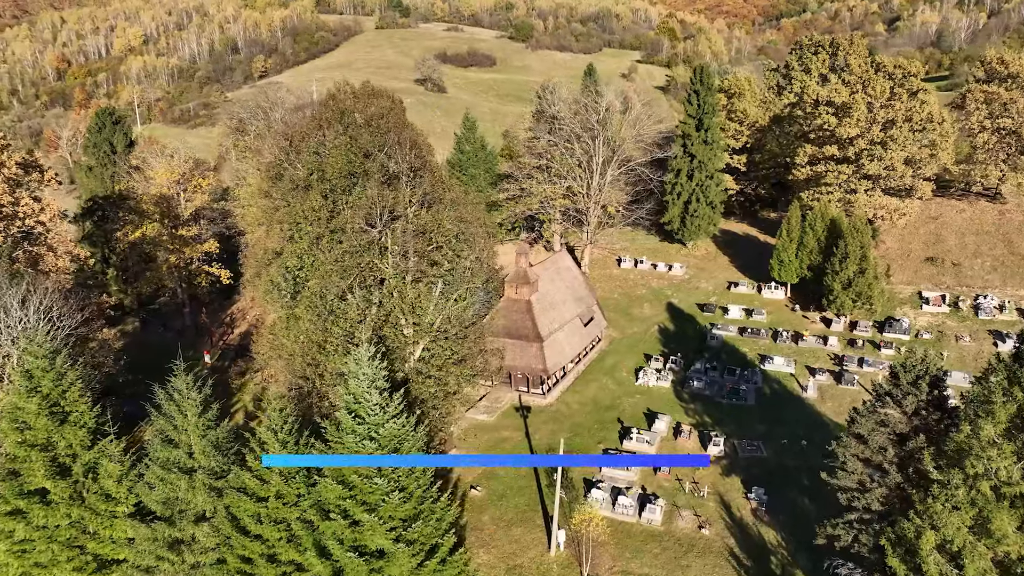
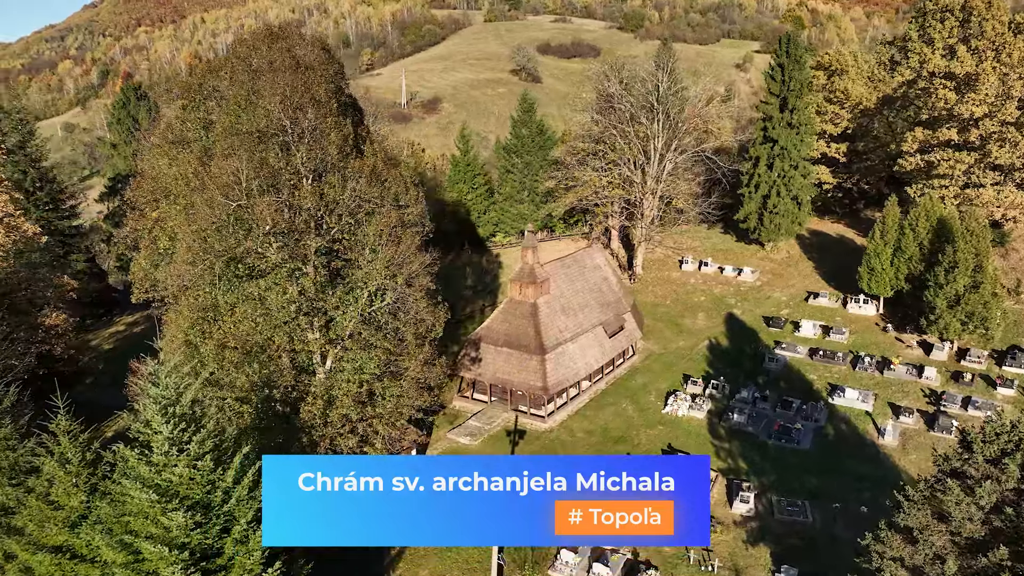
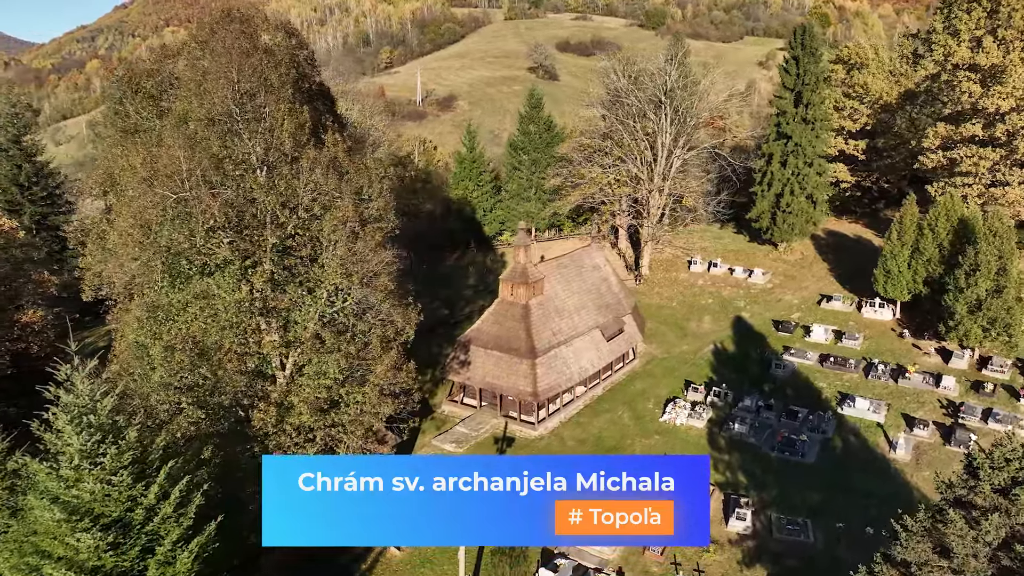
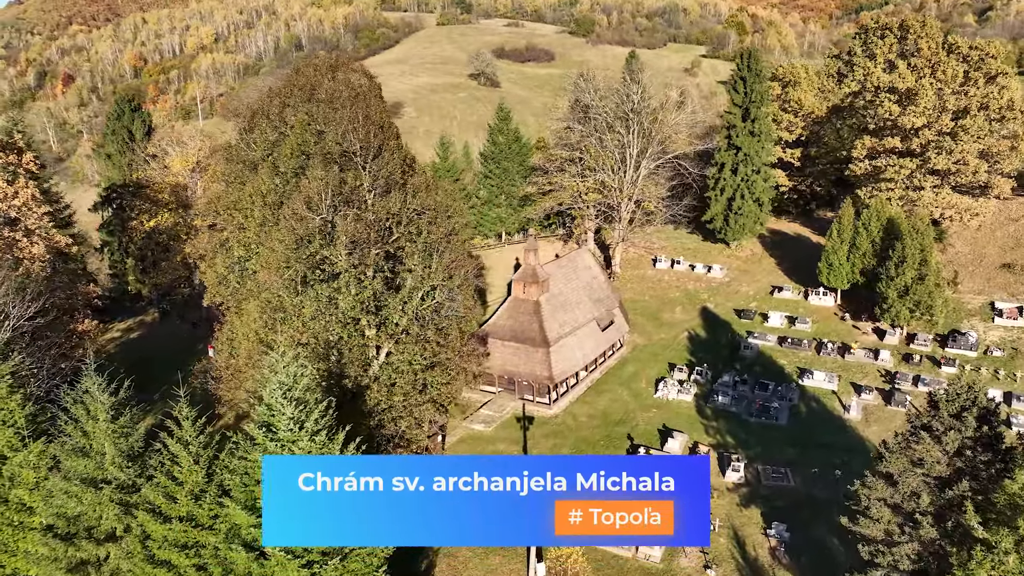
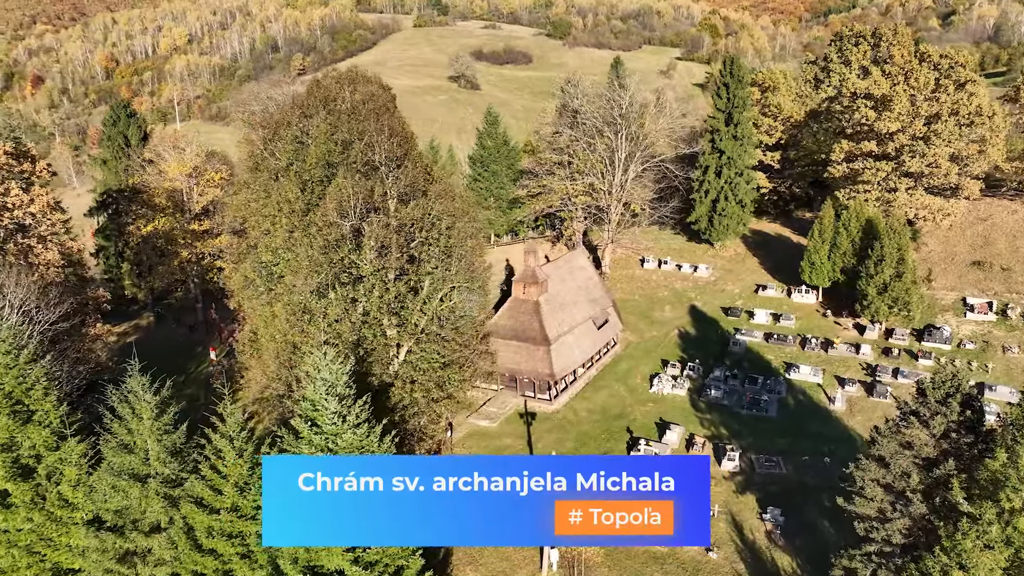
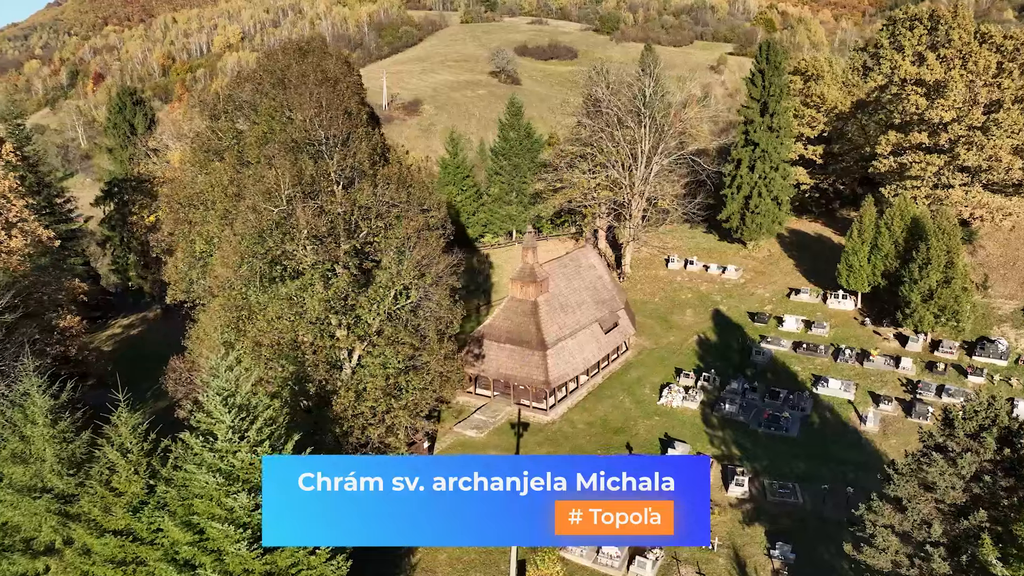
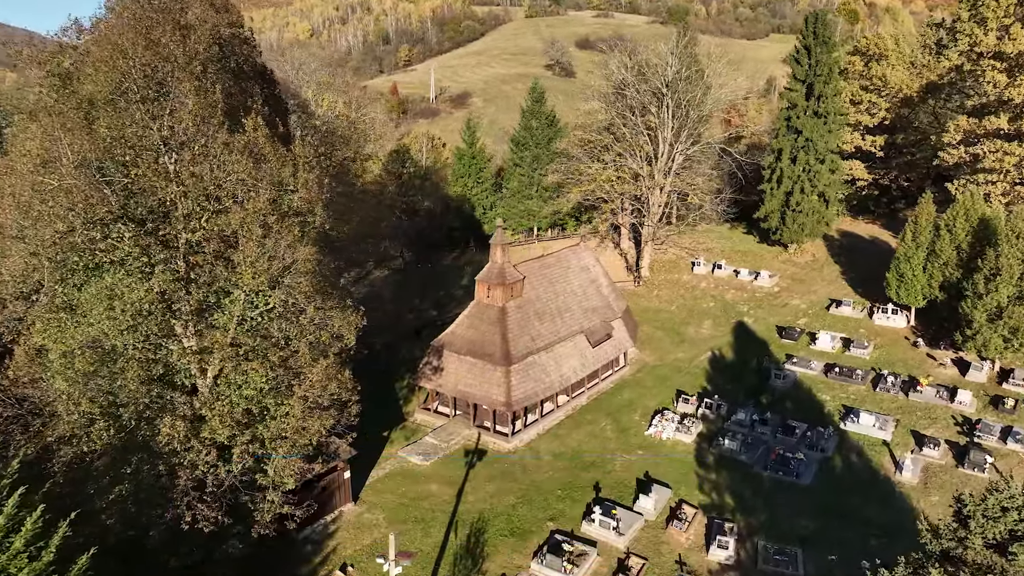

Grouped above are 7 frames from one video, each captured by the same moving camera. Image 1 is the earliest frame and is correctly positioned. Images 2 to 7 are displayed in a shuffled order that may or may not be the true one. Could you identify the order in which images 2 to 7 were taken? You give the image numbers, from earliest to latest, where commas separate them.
5, 4, 6, 2, 3, 7
